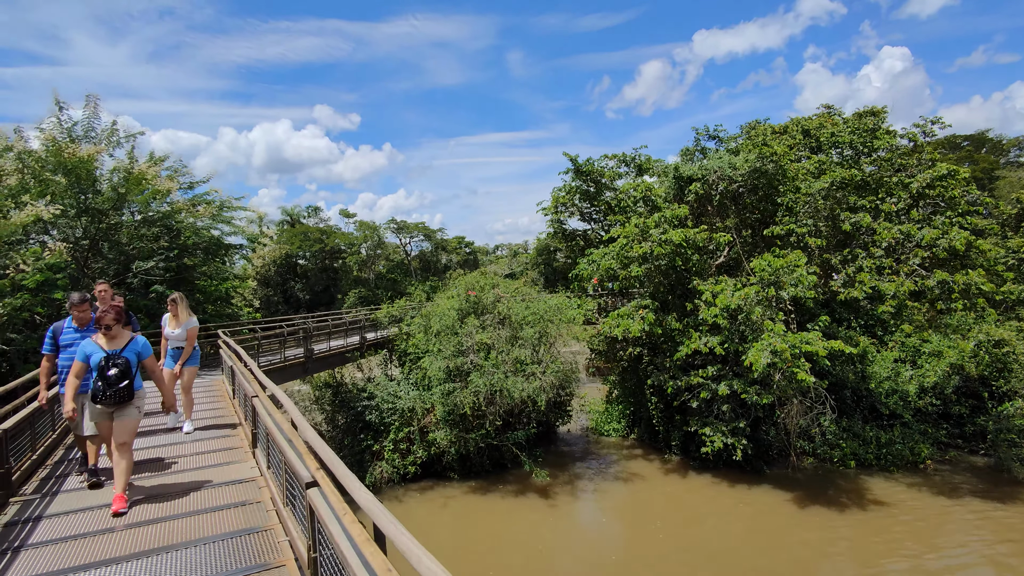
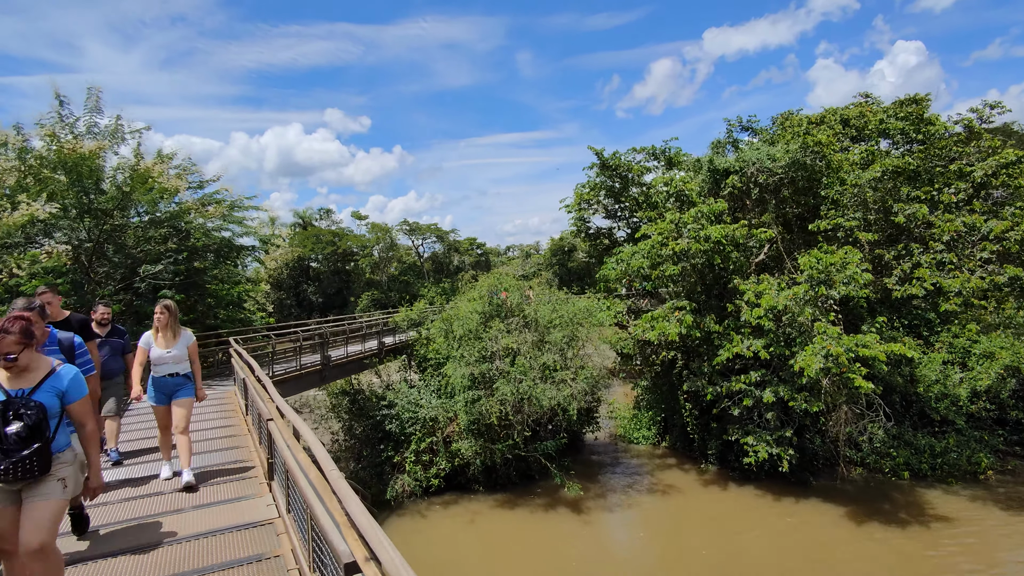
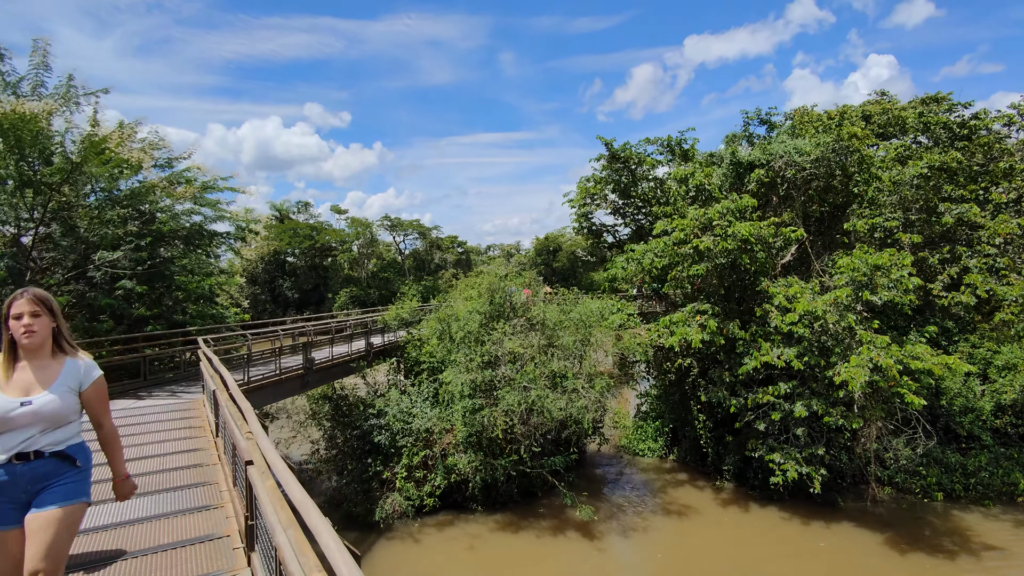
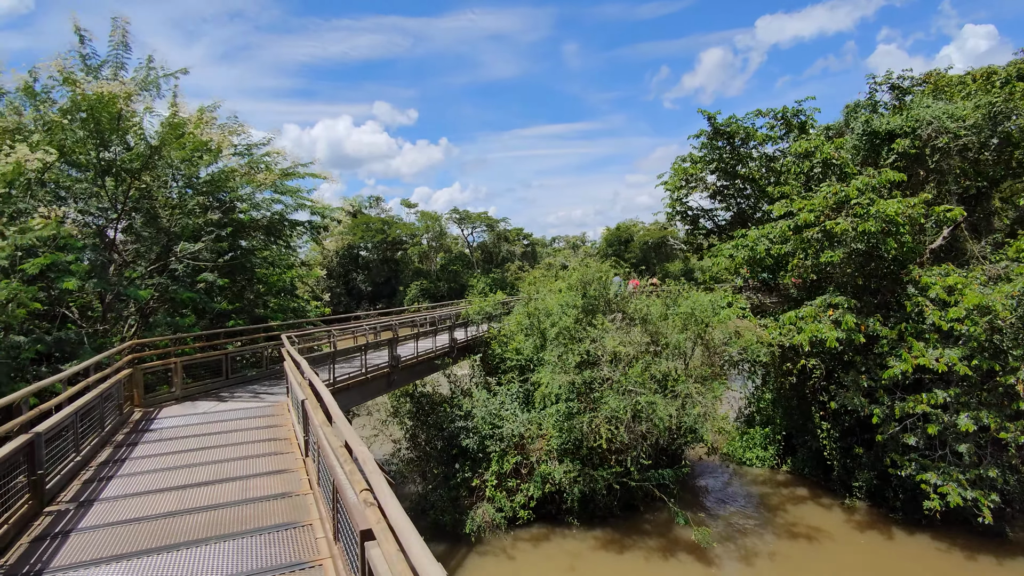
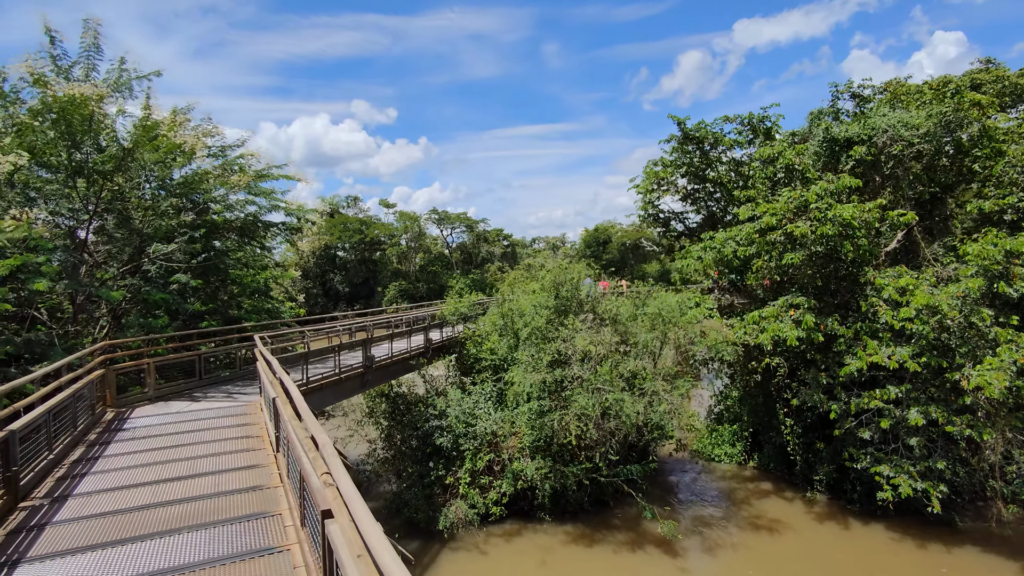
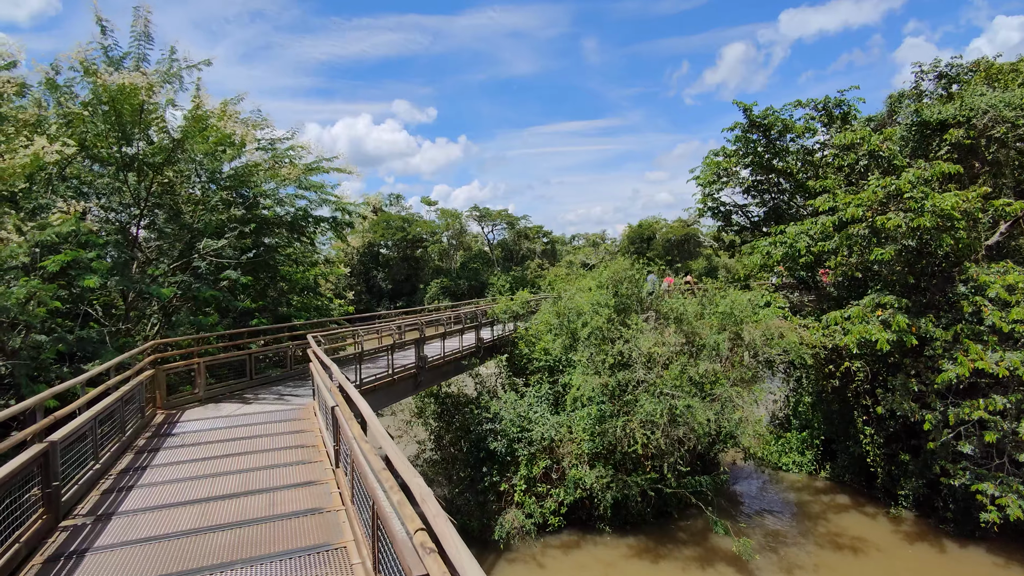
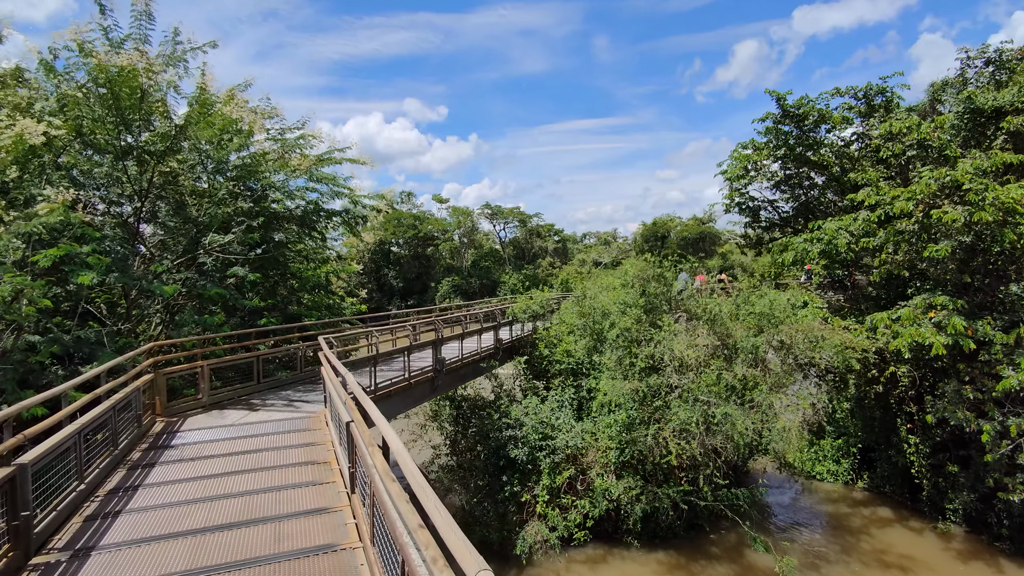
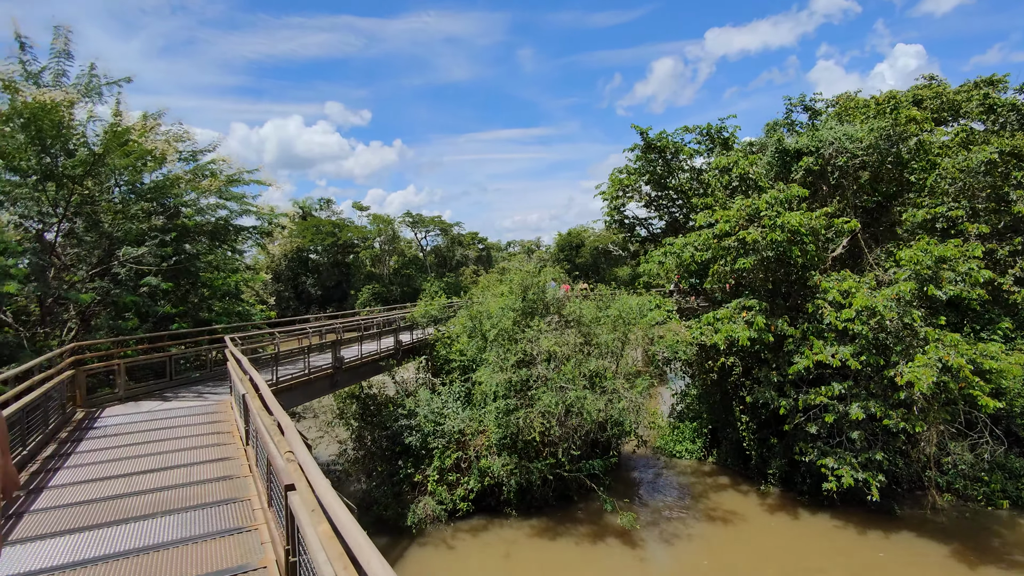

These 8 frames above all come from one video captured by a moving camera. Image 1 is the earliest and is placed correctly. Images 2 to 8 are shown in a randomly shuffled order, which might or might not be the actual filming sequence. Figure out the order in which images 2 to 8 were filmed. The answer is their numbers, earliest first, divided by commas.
2, 3, 8, 5, 4, 6, 7
